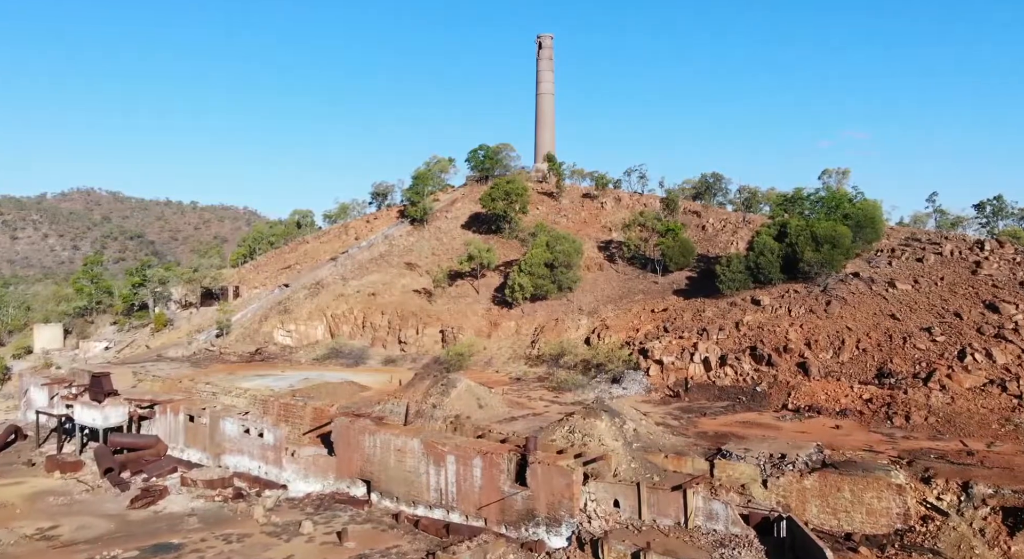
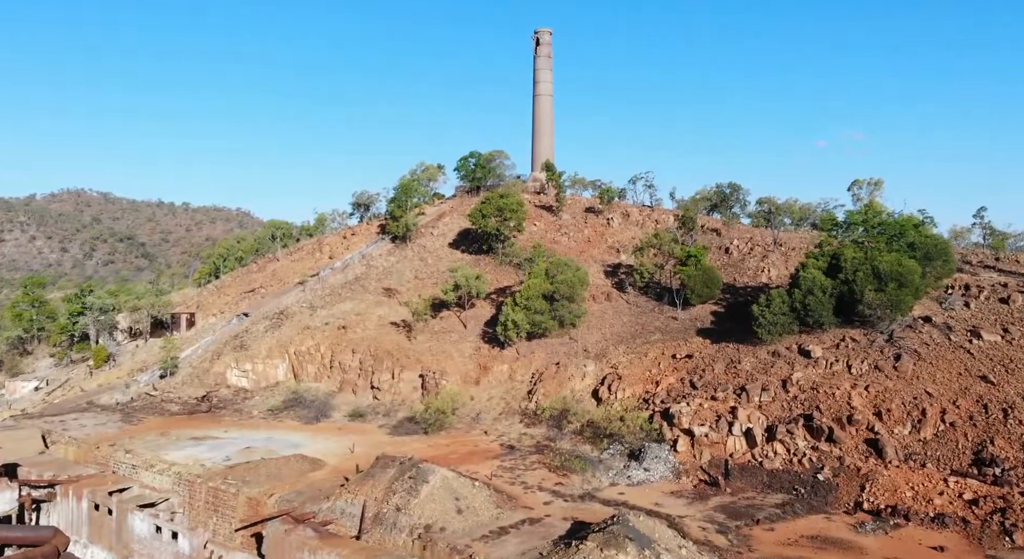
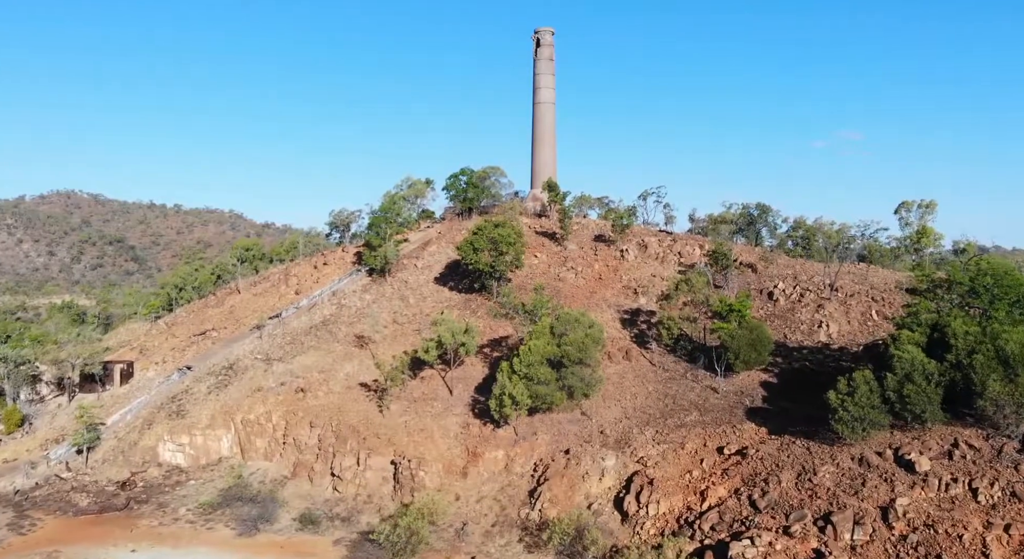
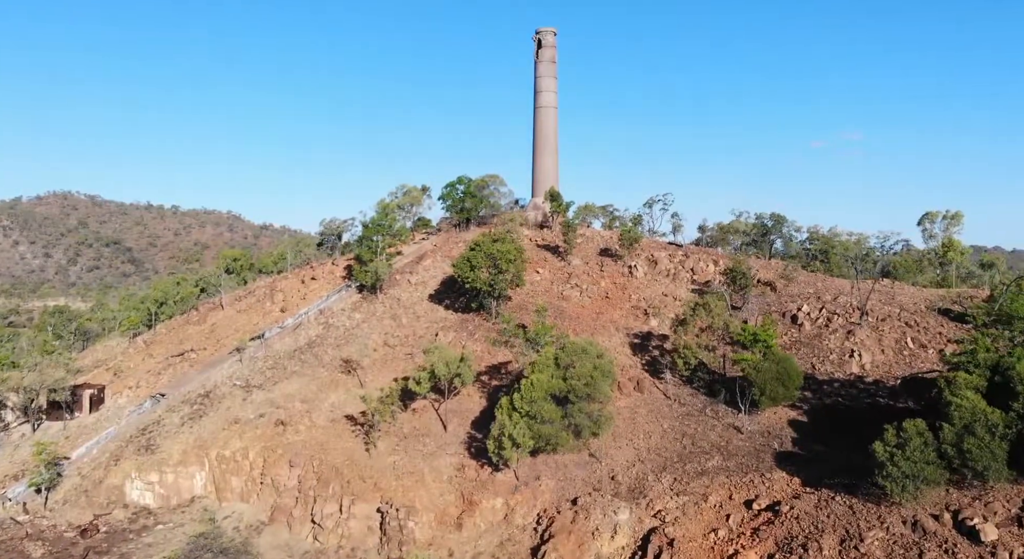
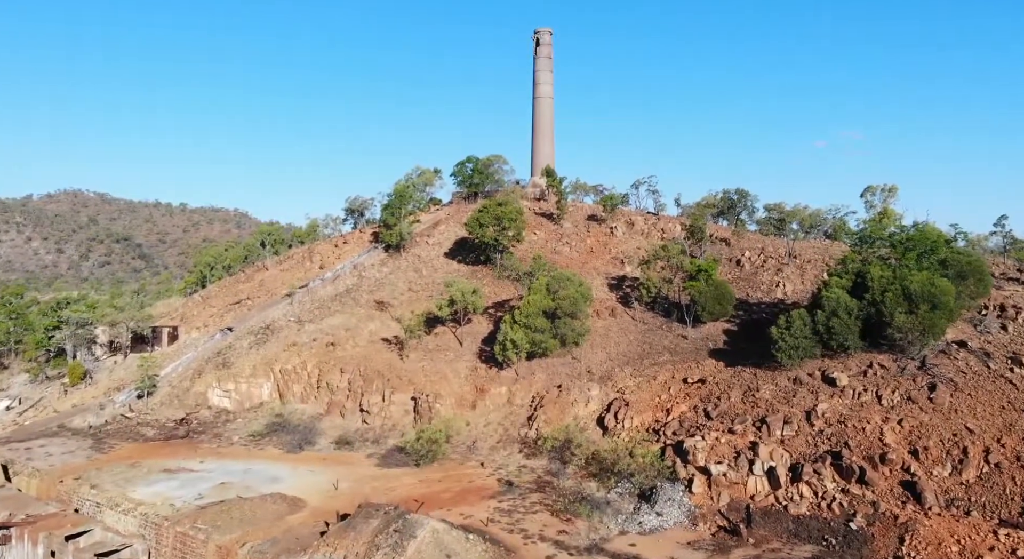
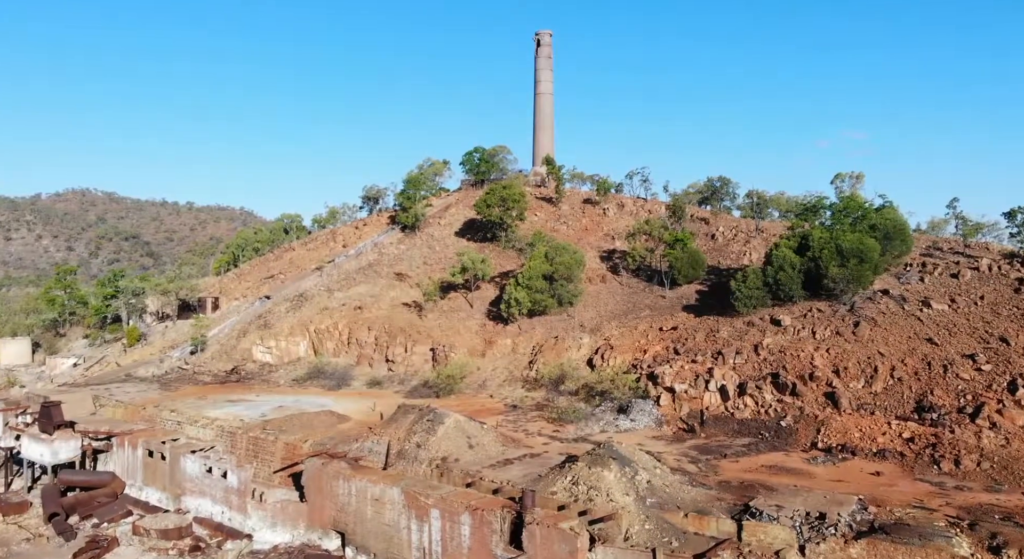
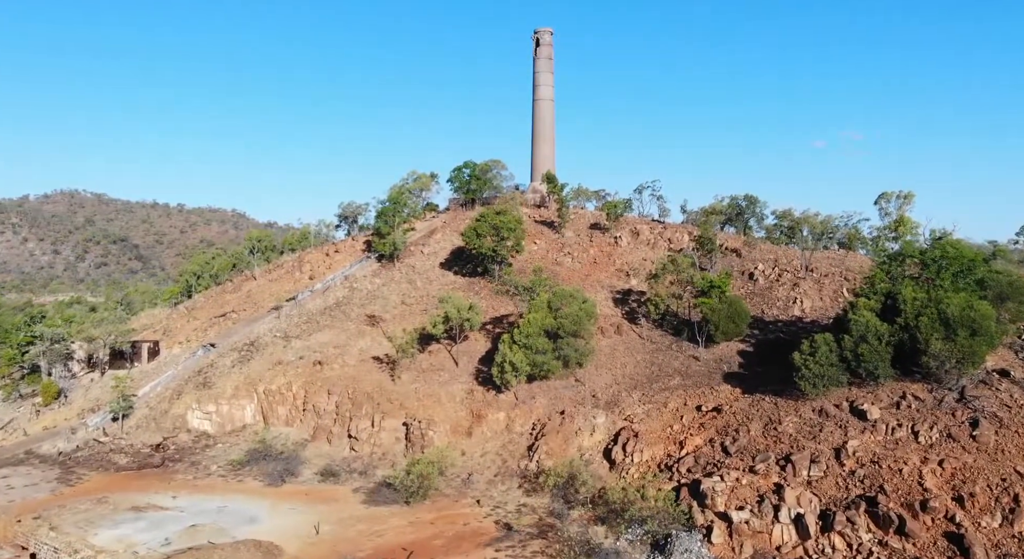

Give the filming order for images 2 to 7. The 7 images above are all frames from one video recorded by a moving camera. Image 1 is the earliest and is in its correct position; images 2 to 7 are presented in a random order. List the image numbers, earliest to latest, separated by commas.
6, 2, 5, 7, 3, 4
